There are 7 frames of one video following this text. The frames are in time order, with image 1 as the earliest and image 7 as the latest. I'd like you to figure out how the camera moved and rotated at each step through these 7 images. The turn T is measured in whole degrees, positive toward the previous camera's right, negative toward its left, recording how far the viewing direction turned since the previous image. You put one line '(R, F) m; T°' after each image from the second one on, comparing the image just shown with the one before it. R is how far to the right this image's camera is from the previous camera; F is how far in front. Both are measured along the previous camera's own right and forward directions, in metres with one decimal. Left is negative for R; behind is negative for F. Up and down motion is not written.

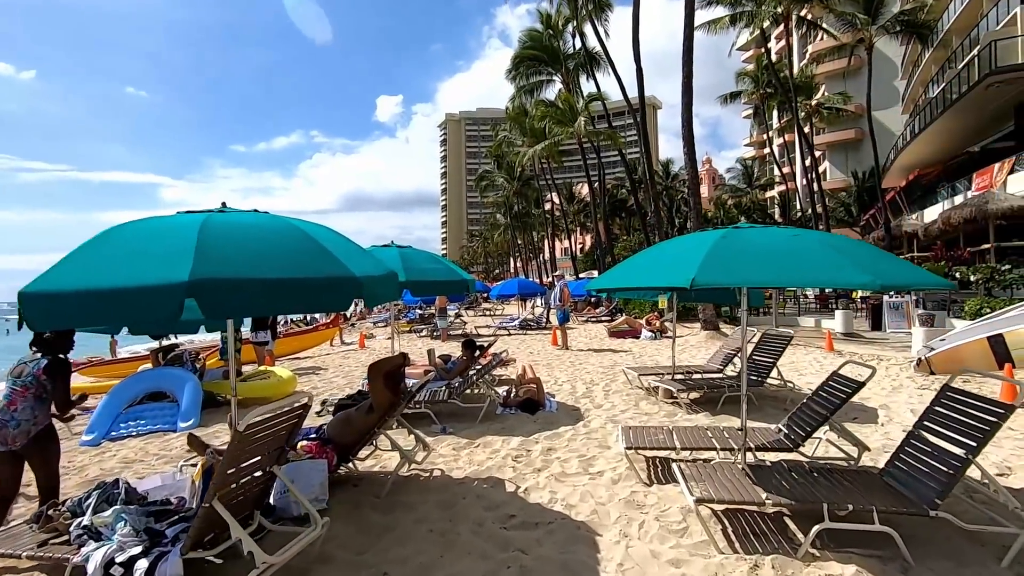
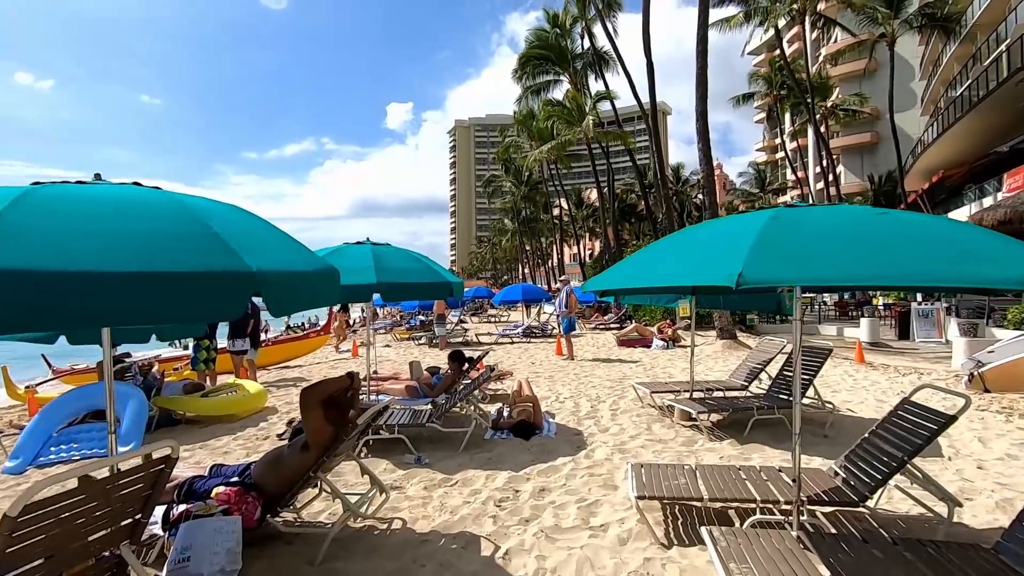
(+0.2, +1.0) m; -1°
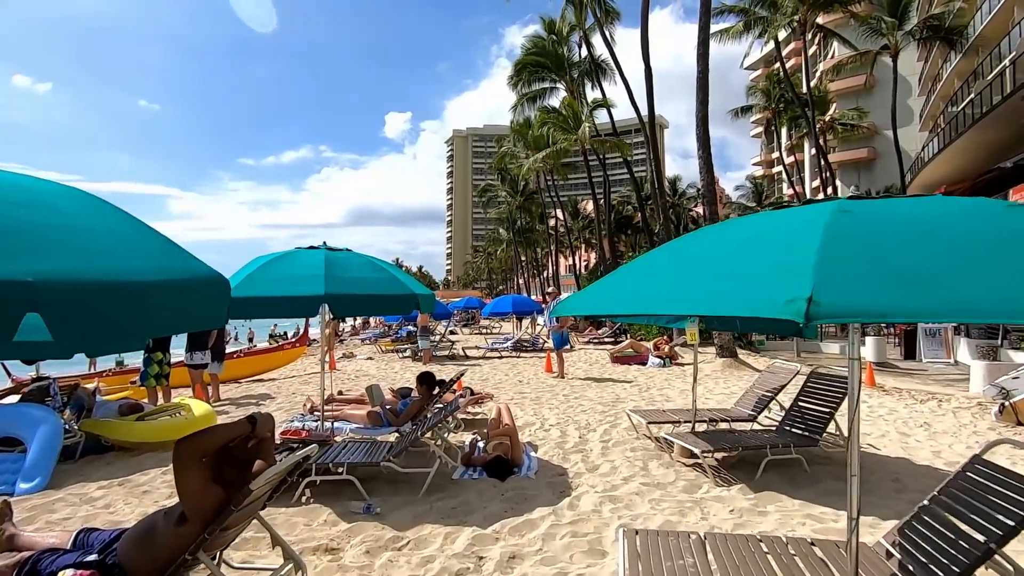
(+0.2, +0.8) m; 0°
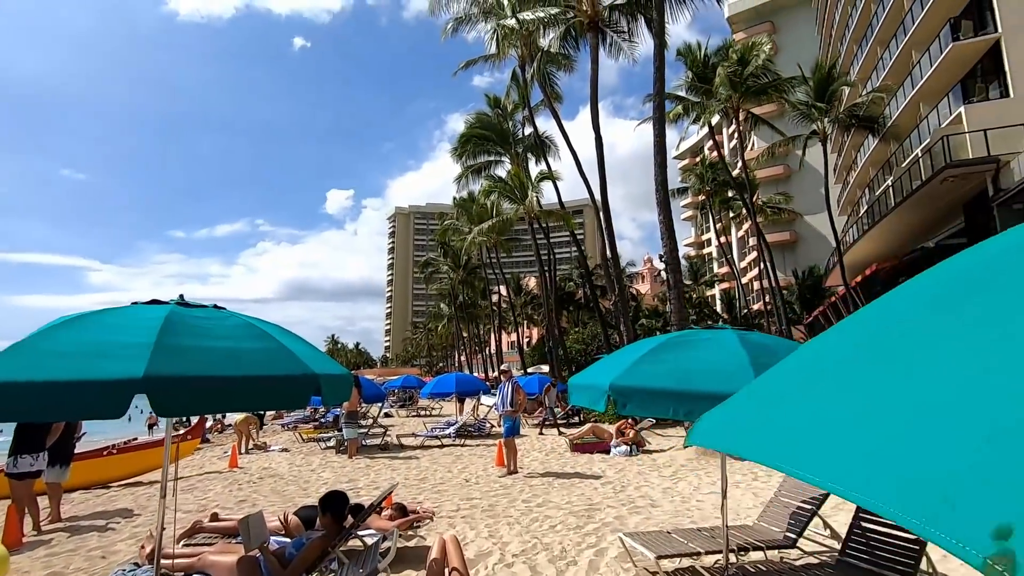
(-0.1, +1.7) m; +6°
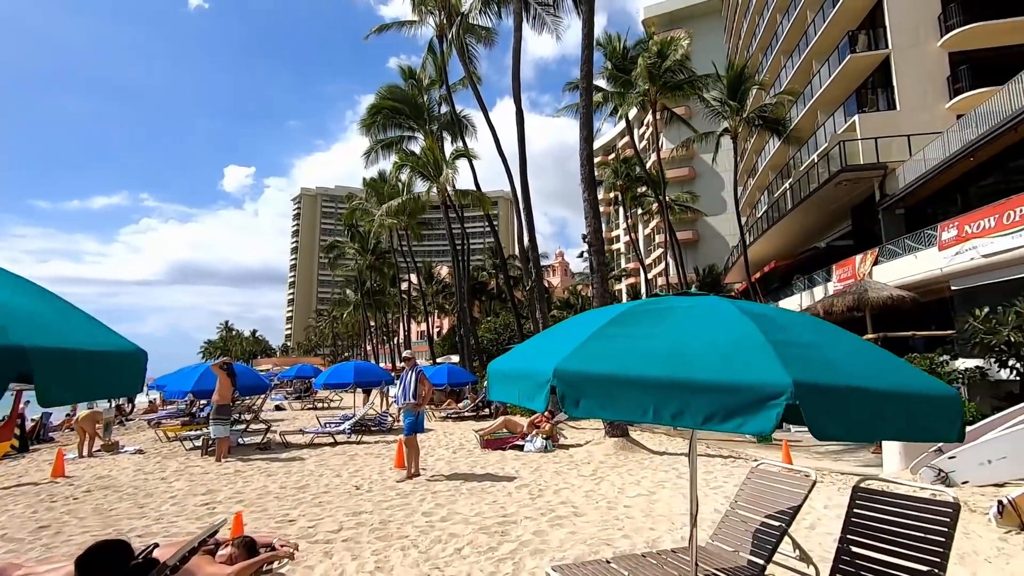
(+0.1, +1.3) m; +9°
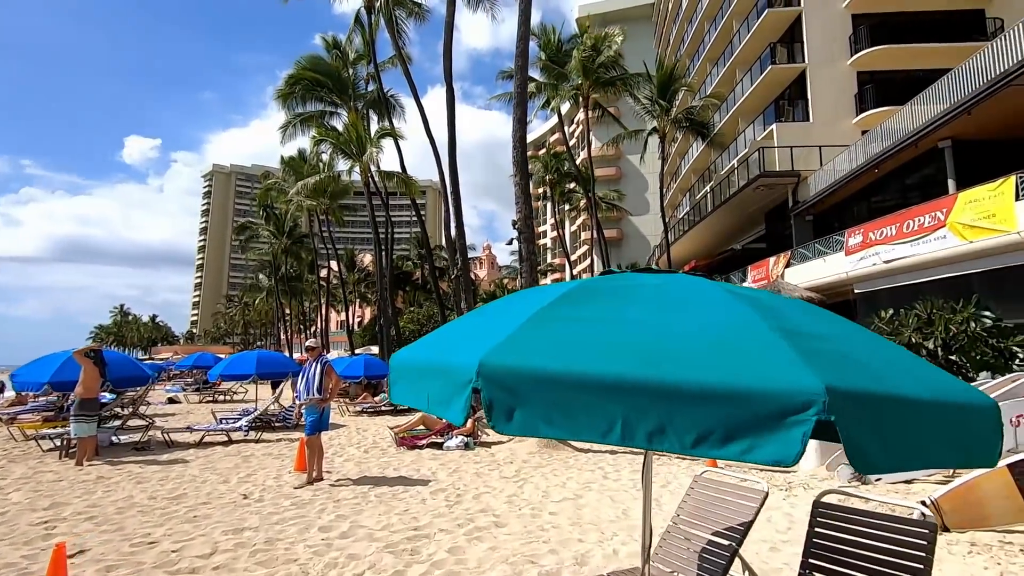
(+0.1, +0.7) m; +8°
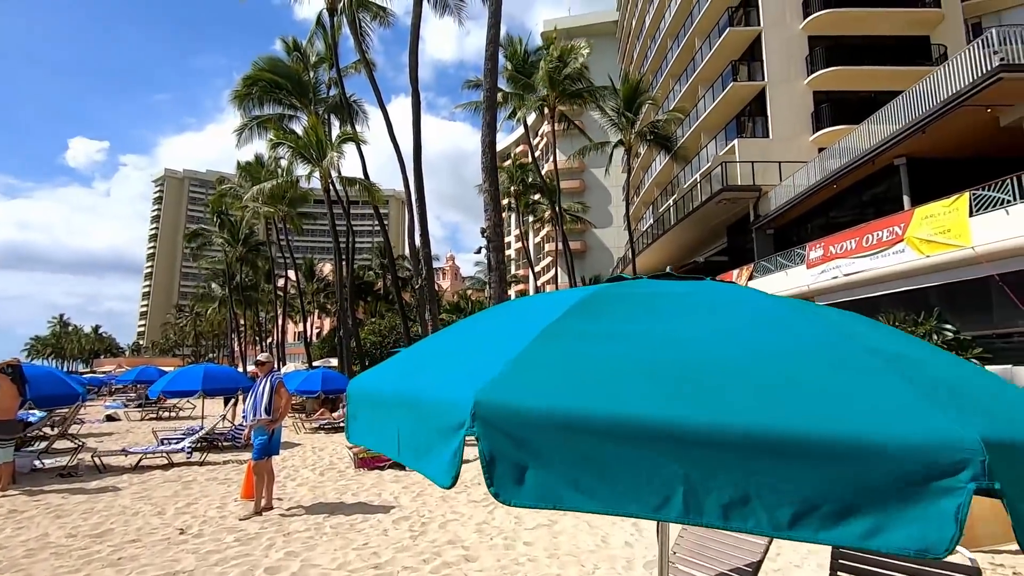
(-0.1, +0.5) m; +4°
